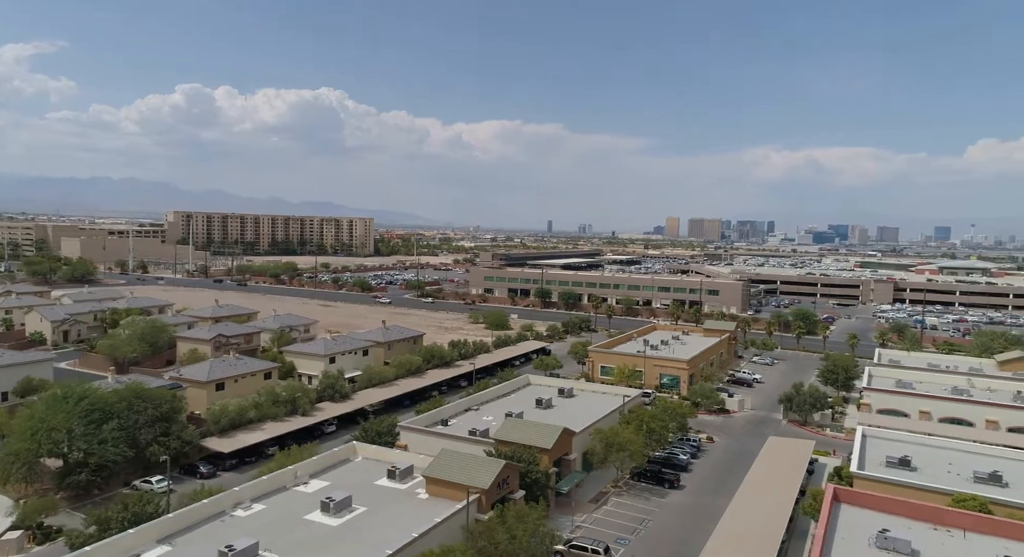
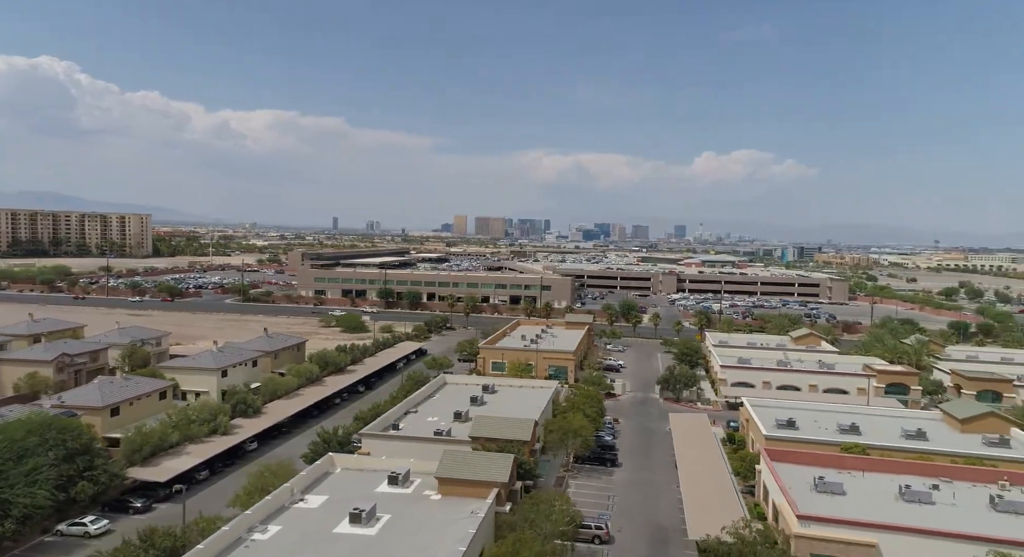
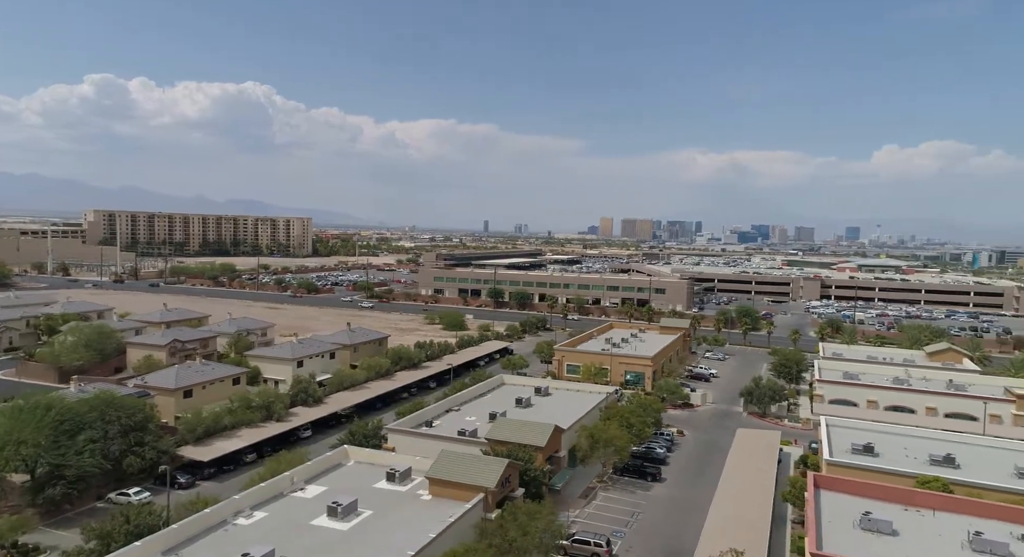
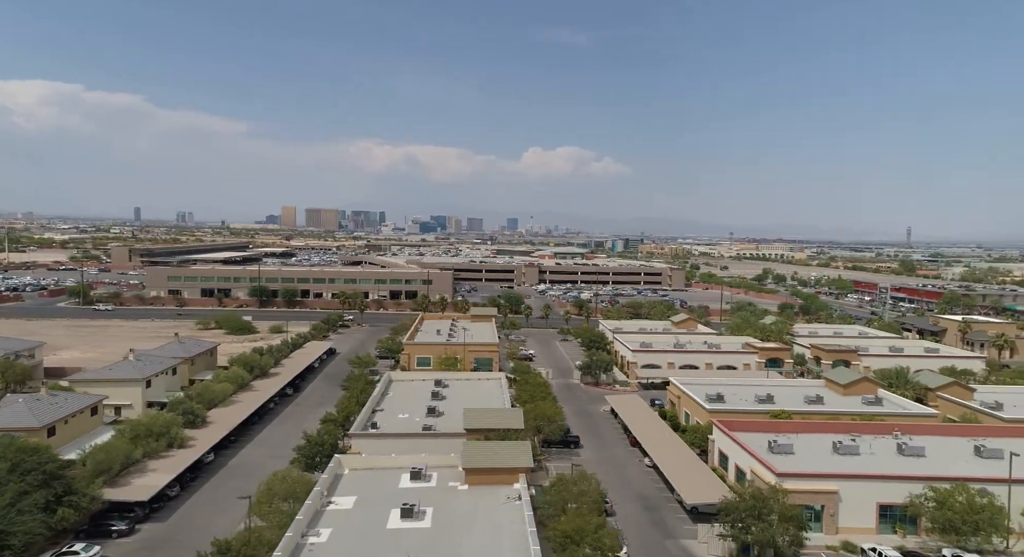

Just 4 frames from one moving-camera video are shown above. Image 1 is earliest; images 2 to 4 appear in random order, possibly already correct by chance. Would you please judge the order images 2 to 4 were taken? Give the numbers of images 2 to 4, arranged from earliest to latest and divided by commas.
3, 2, 4
